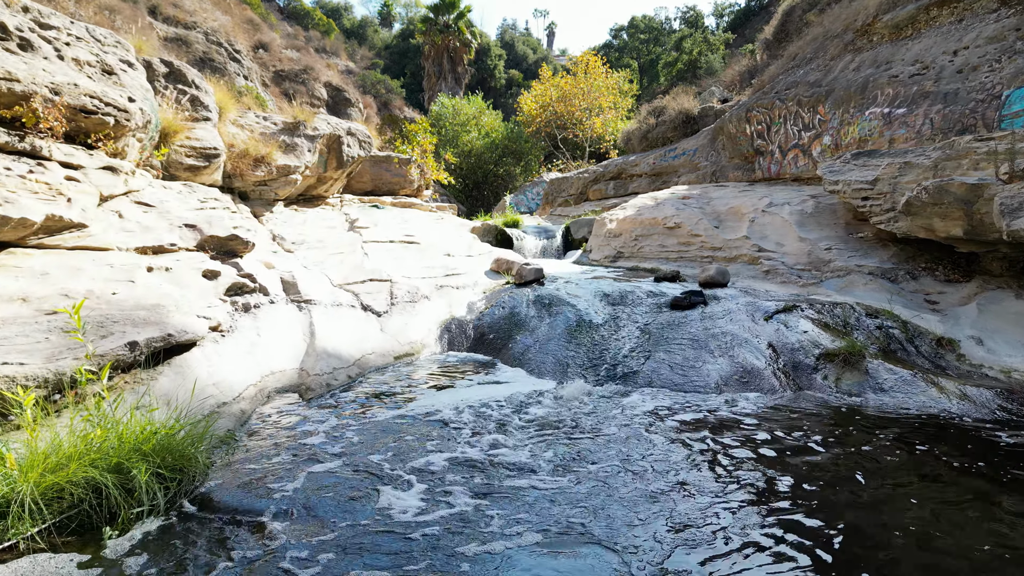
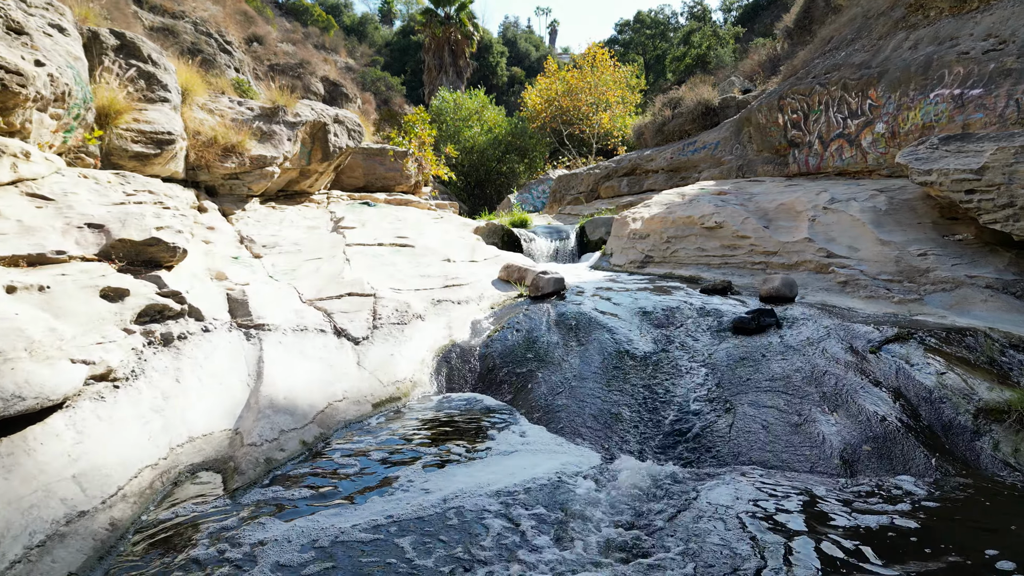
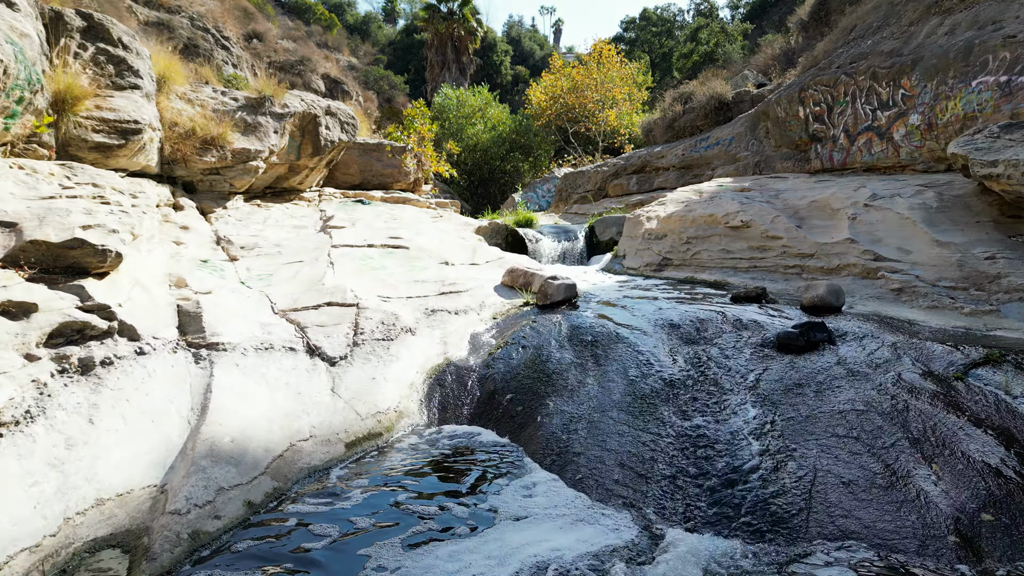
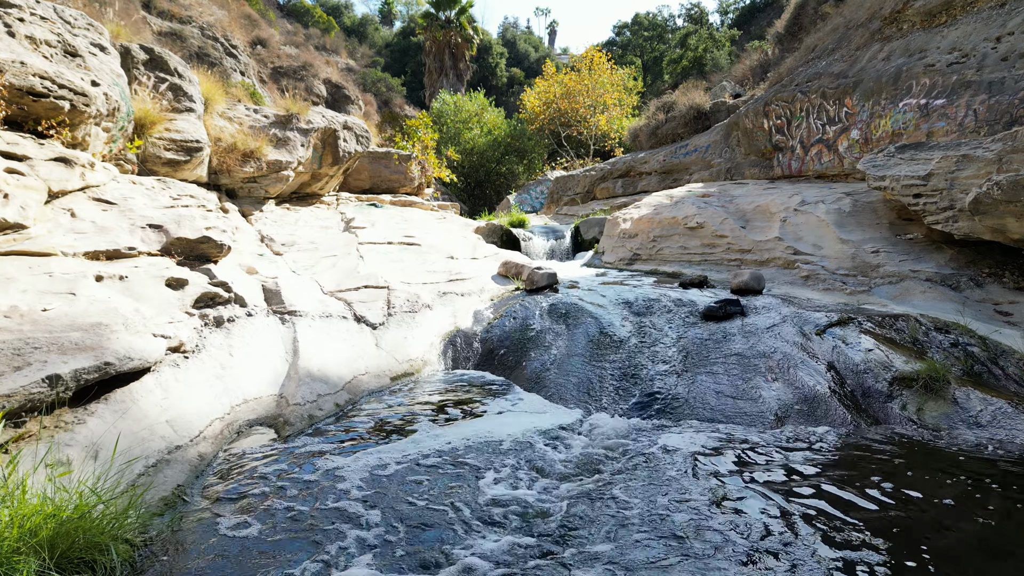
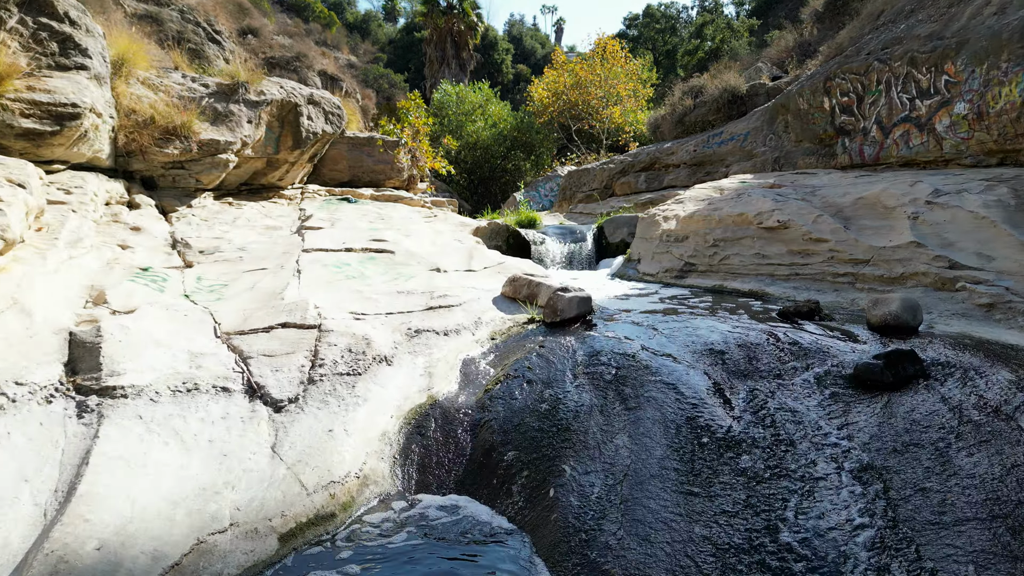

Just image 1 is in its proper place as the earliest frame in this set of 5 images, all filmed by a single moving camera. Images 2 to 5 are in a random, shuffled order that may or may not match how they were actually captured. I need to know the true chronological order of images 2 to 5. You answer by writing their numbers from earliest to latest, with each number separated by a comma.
4, 2, 3, 5
